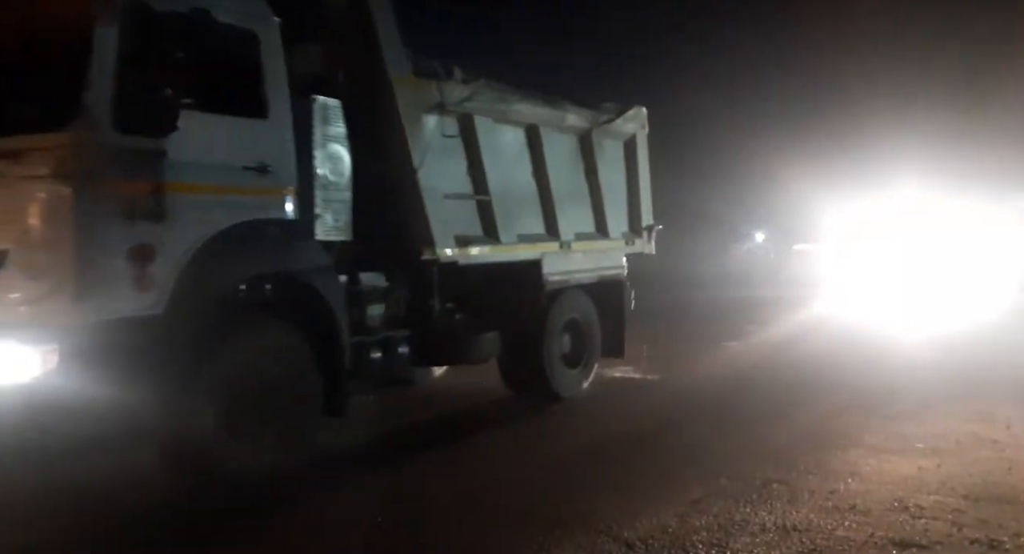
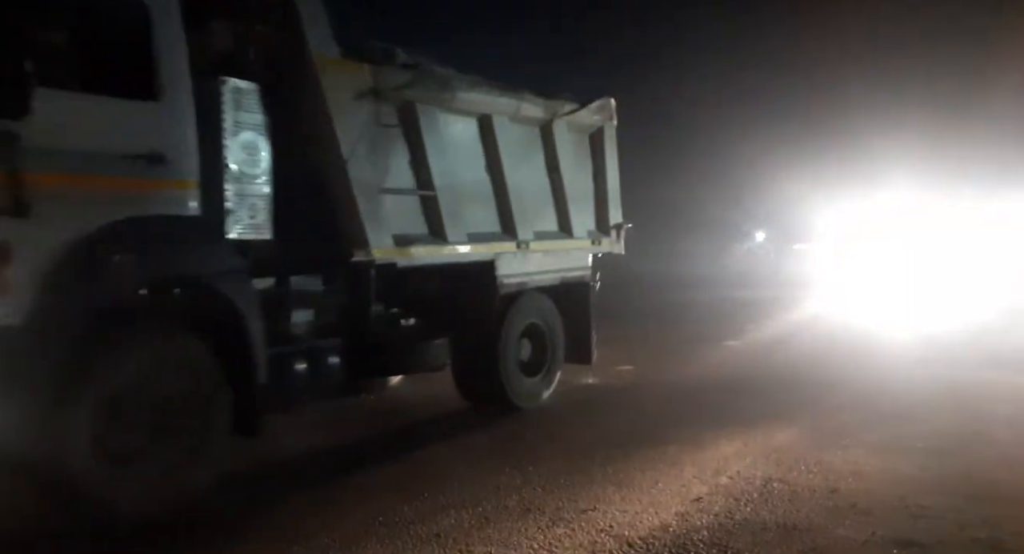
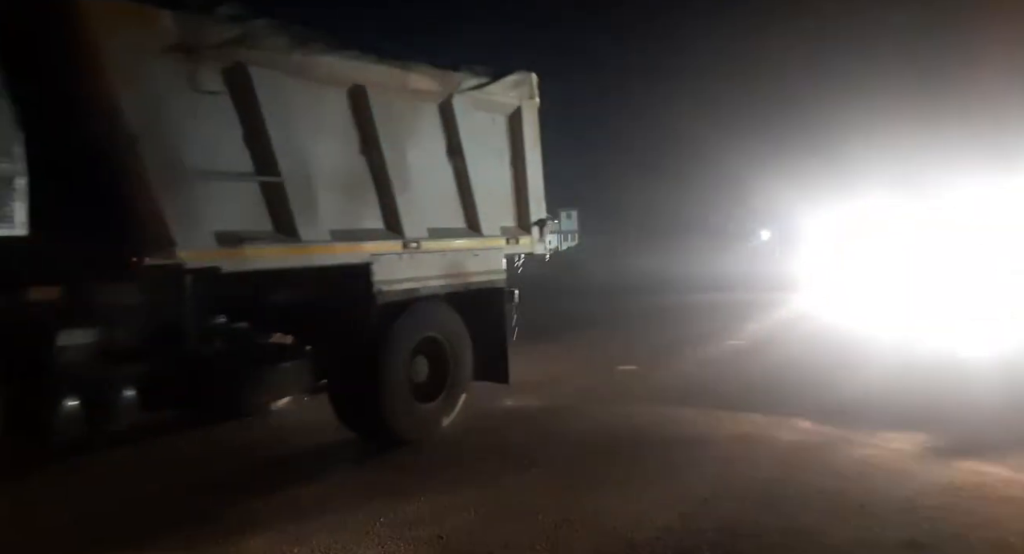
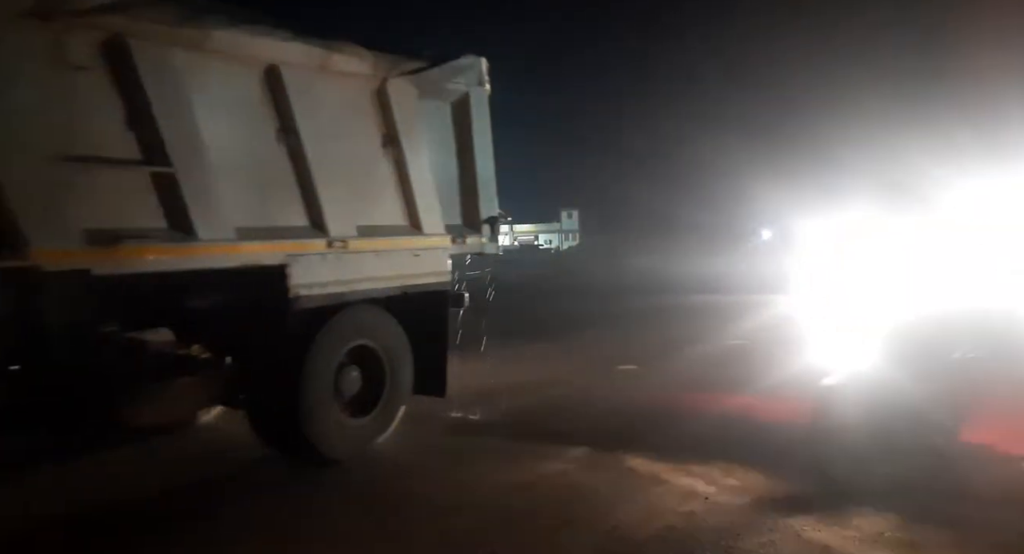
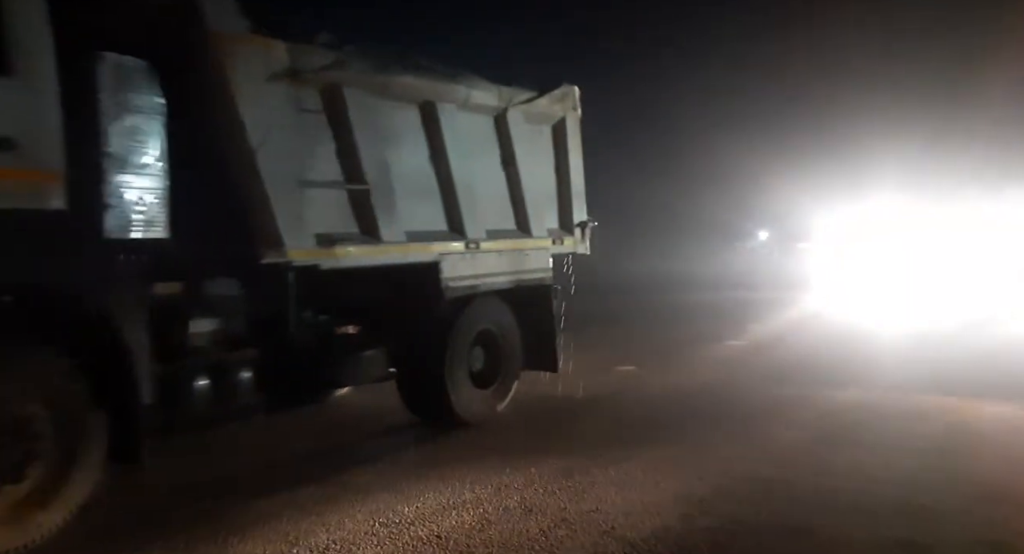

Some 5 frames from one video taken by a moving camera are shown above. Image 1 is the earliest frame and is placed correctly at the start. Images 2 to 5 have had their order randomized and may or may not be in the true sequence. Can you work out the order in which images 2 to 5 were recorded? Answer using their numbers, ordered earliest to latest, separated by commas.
2, 5, 3, 4
